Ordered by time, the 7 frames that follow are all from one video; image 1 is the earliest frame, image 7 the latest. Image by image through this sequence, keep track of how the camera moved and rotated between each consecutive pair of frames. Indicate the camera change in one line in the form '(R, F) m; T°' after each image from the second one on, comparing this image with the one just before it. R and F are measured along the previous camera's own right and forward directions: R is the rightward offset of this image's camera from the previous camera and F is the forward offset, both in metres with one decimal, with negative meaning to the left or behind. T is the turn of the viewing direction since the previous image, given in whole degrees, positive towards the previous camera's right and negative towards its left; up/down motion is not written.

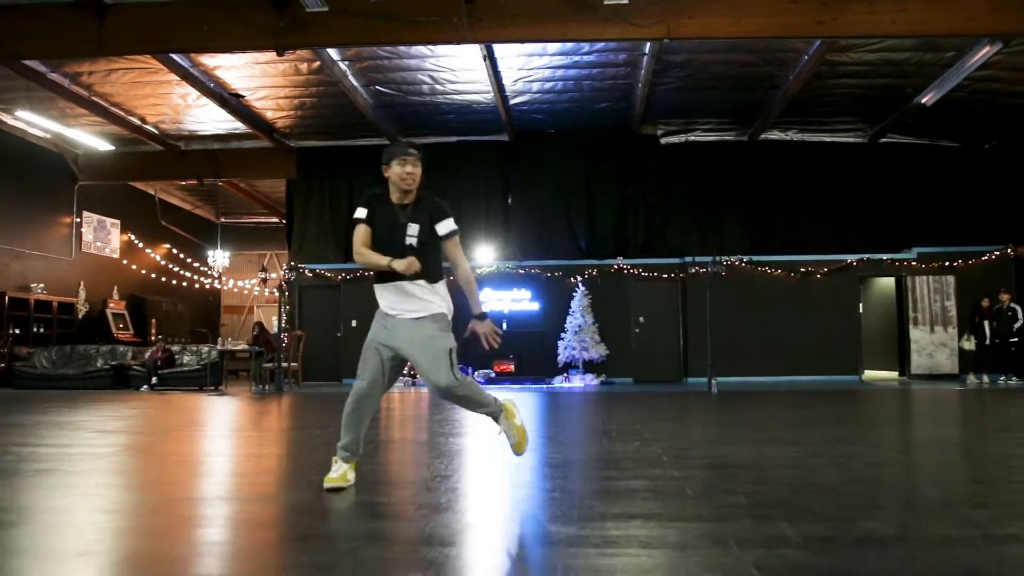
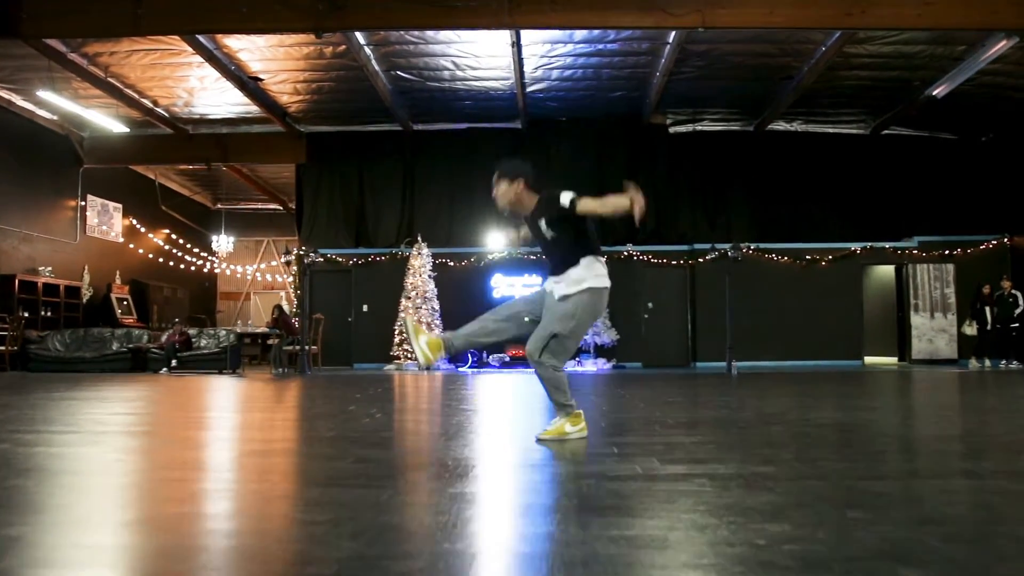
(-0.6, -0.1) m; +2°
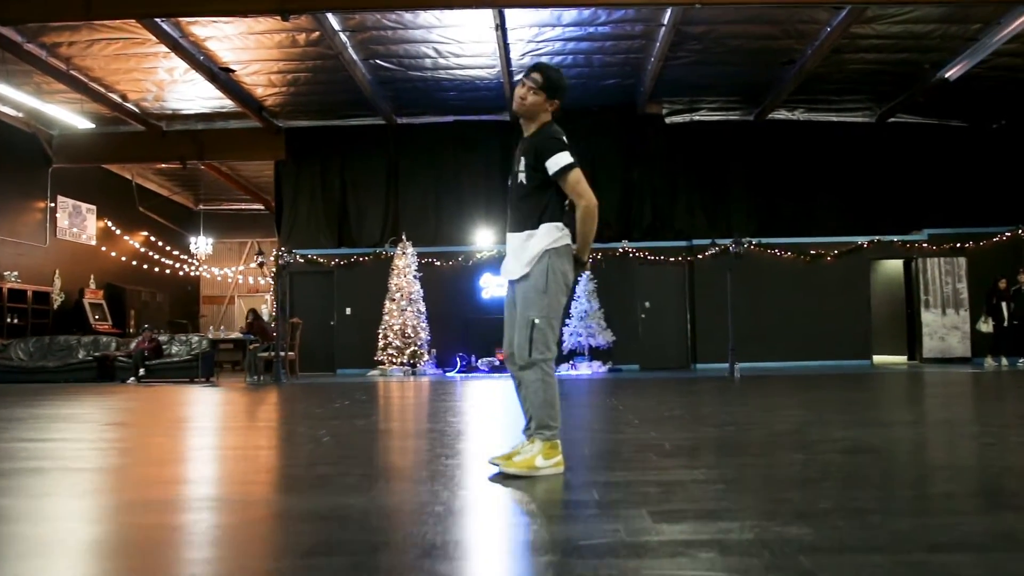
(+0.1, +0.5) m; 0°
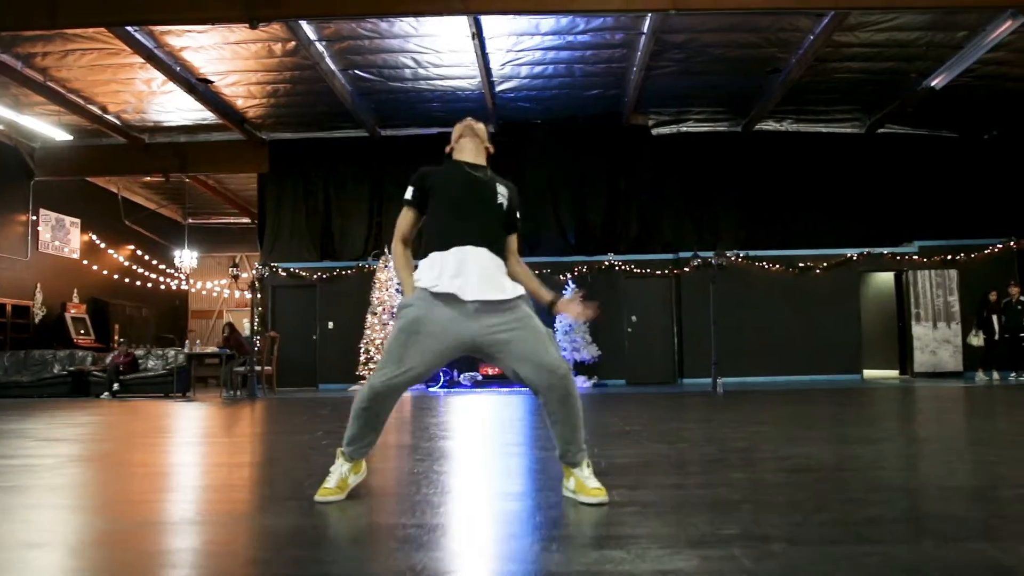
(+0.3, +0.2) m; 0°
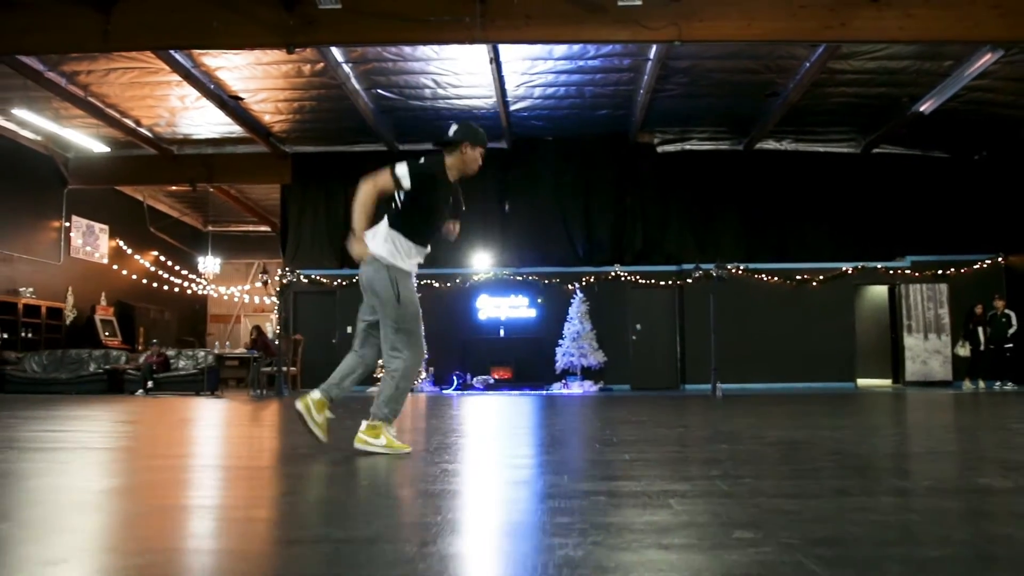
(-0.1, -0.5) m; 0°
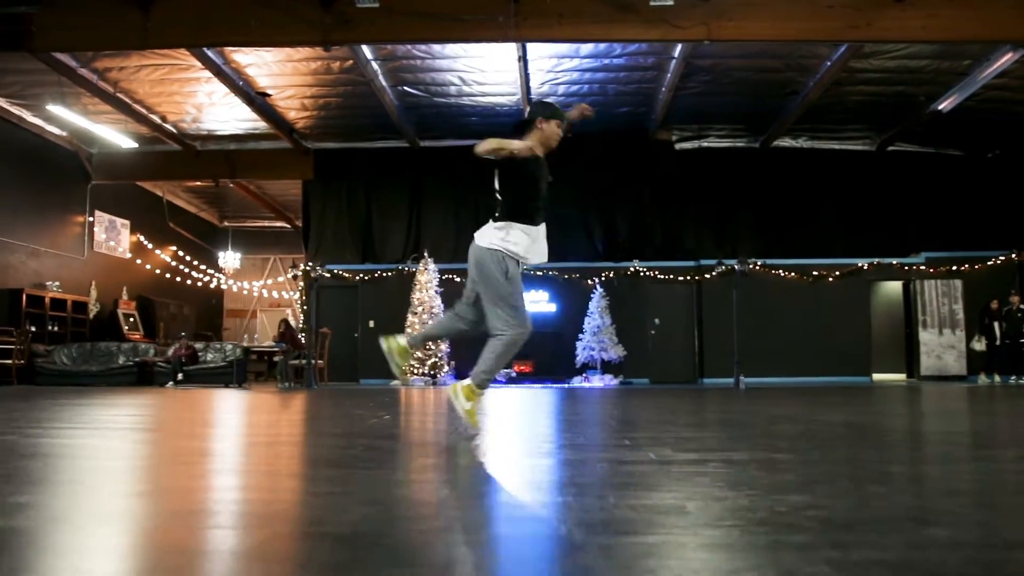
(-0.3, -0.2) m; 0°
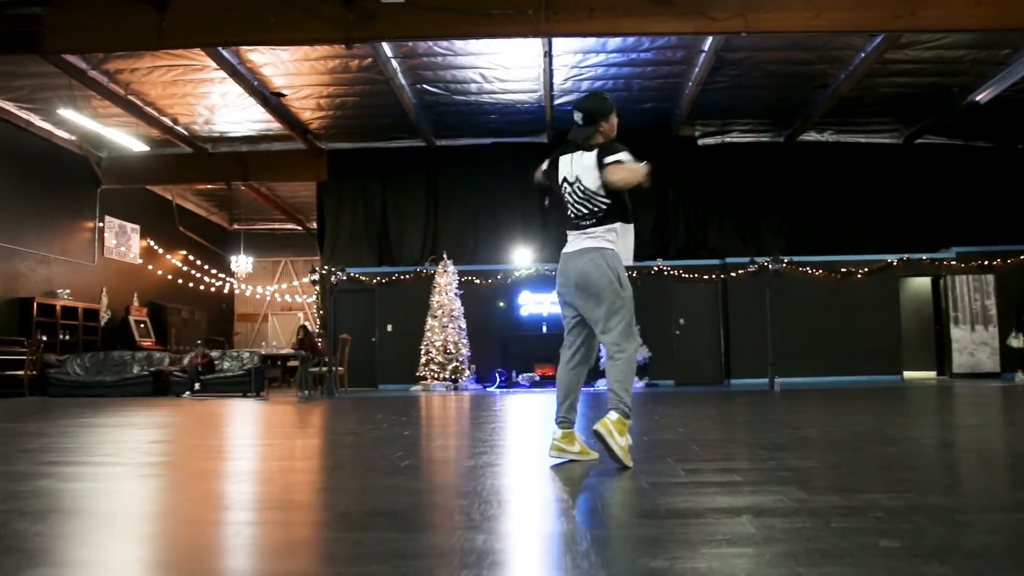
(-0.3, +0.2) m; 0°
